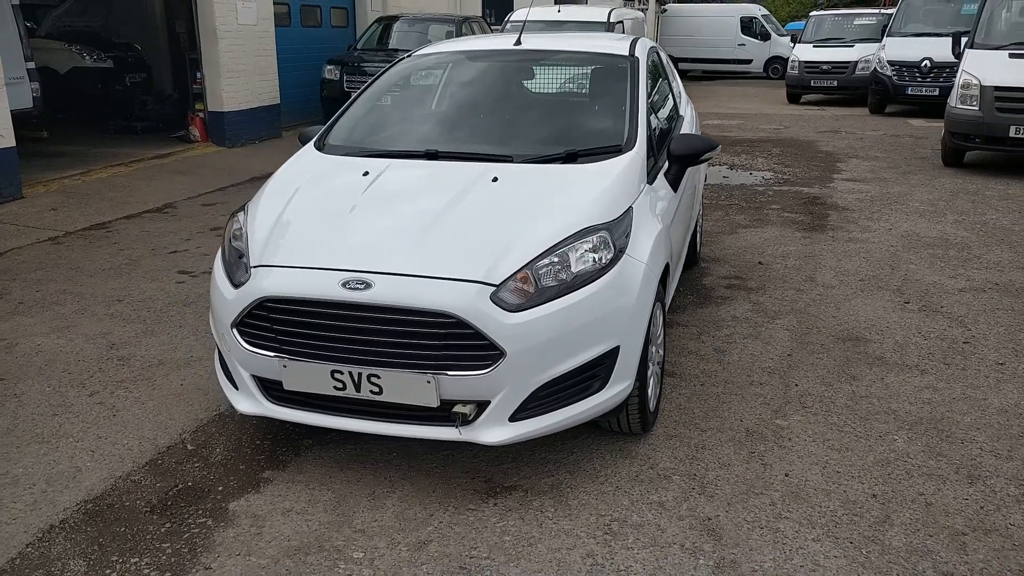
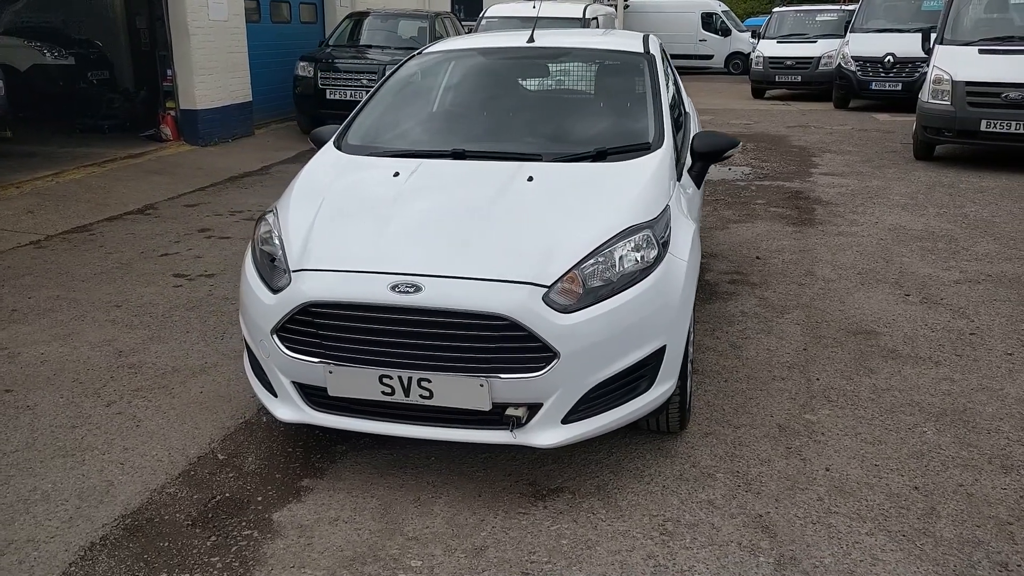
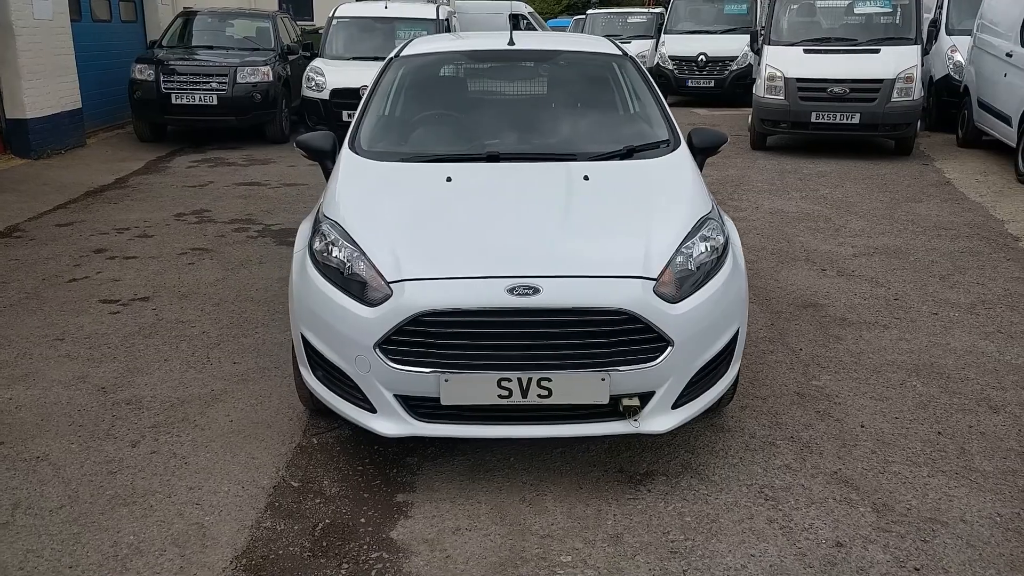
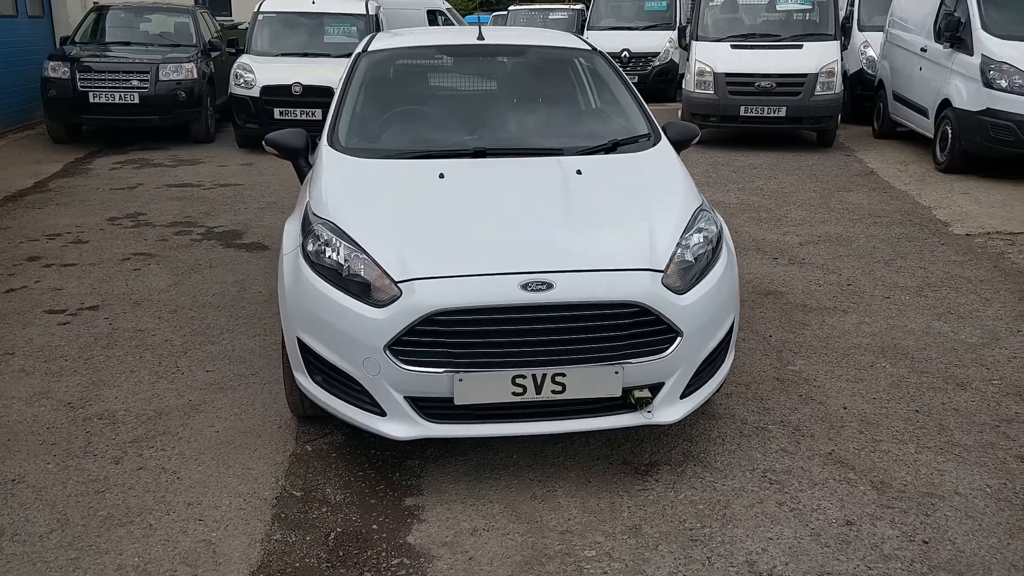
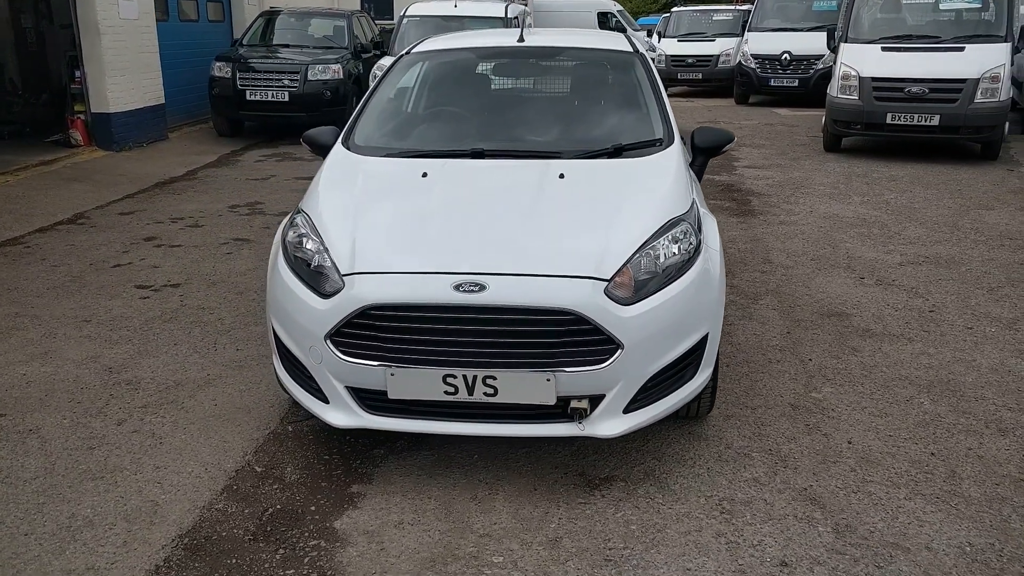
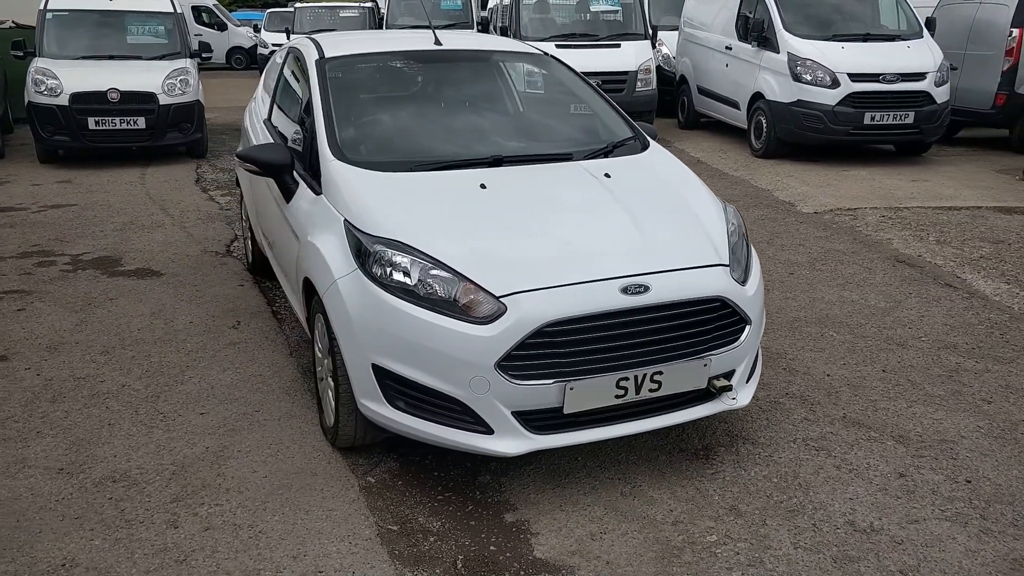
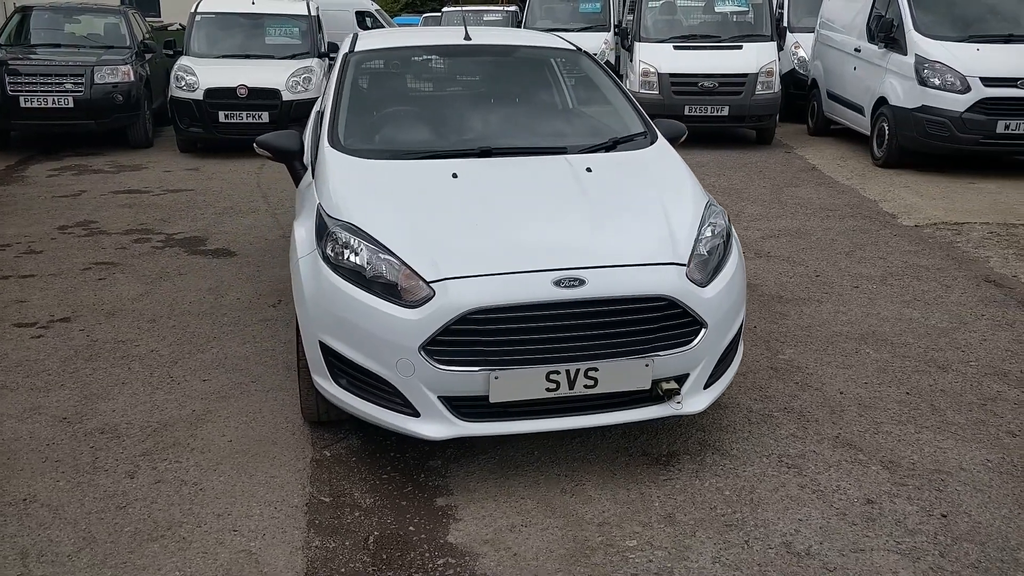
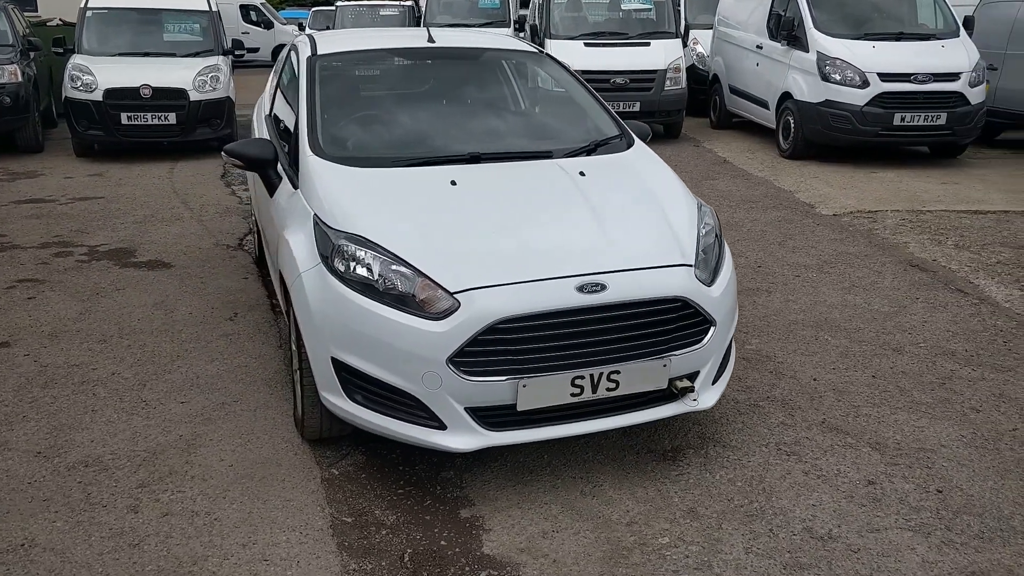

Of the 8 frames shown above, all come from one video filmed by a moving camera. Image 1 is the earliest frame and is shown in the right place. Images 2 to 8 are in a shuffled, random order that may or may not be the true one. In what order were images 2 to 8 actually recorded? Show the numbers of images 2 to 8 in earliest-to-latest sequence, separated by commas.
2, 5, 3, 4, 7, 8, 6
